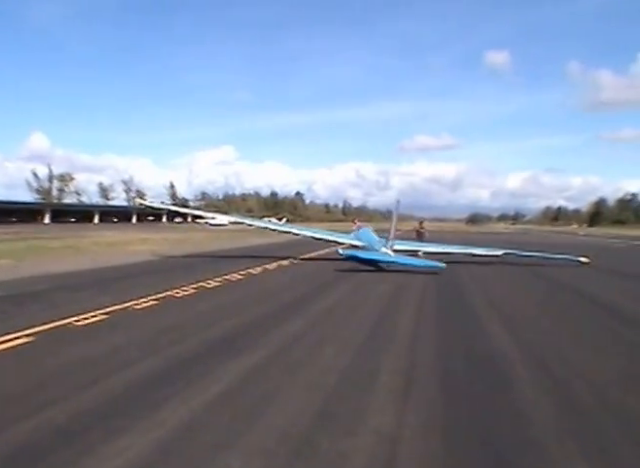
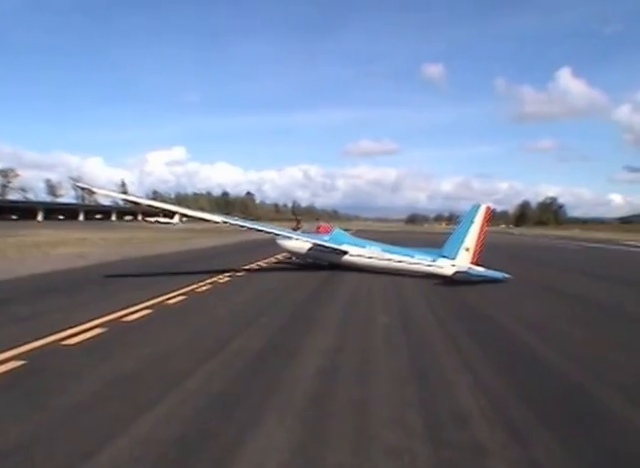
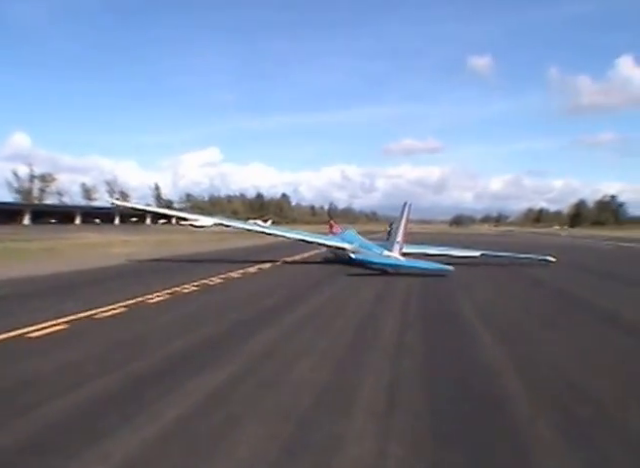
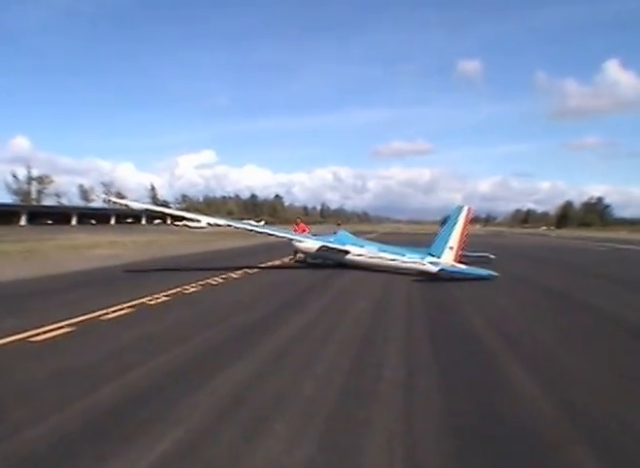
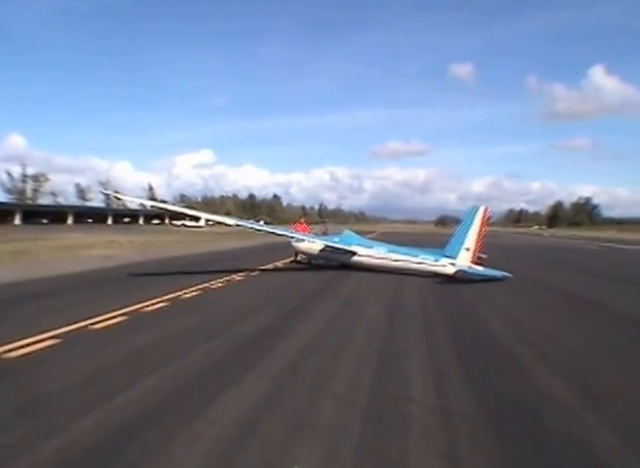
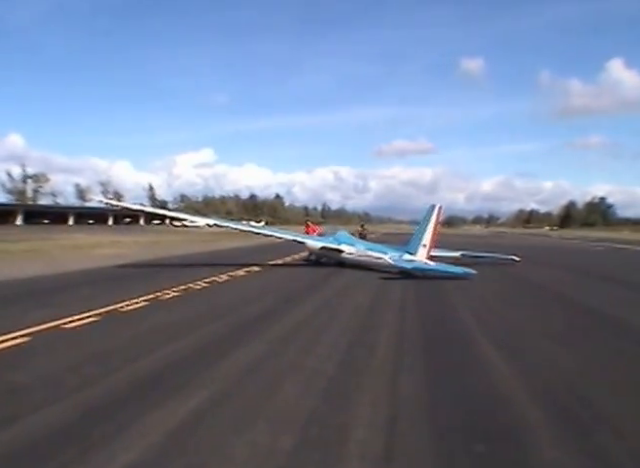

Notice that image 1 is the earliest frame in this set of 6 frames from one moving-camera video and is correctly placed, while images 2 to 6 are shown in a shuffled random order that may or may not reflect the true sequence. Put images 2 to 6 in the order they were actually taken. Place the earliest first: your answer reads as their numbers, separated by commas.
3, 6, 4, 5, 2
